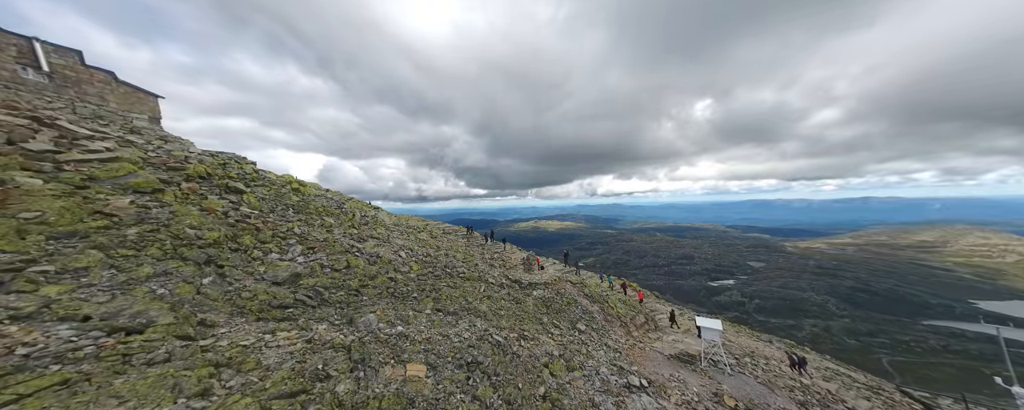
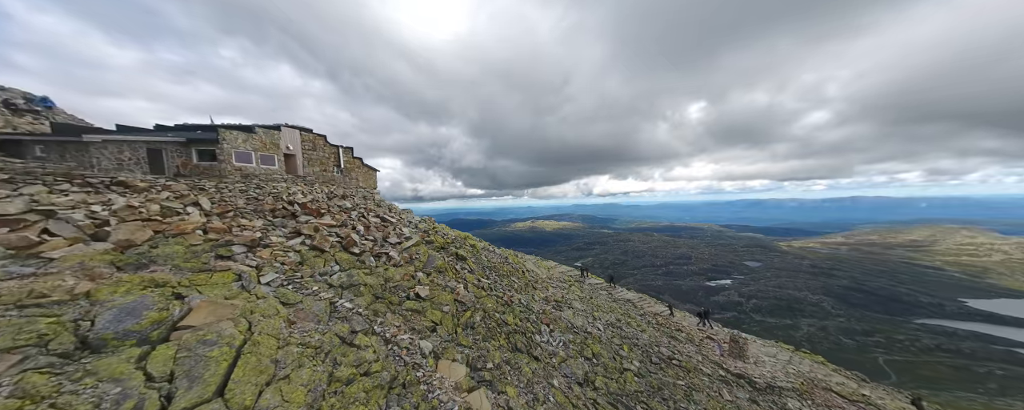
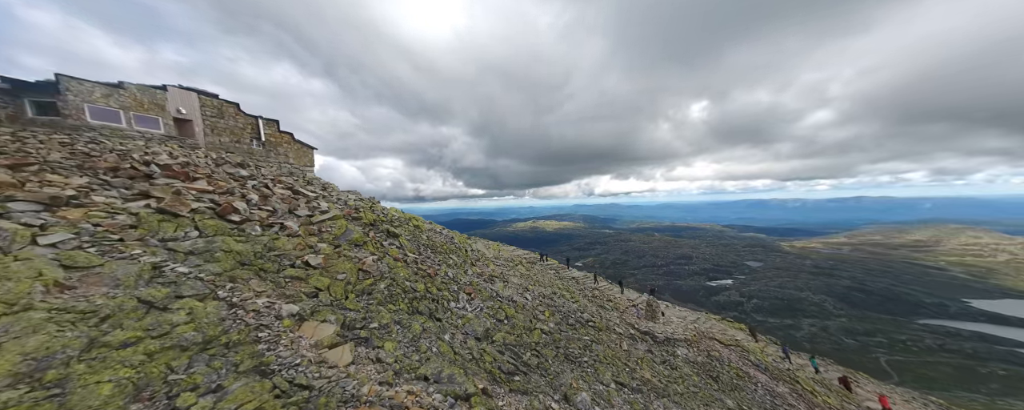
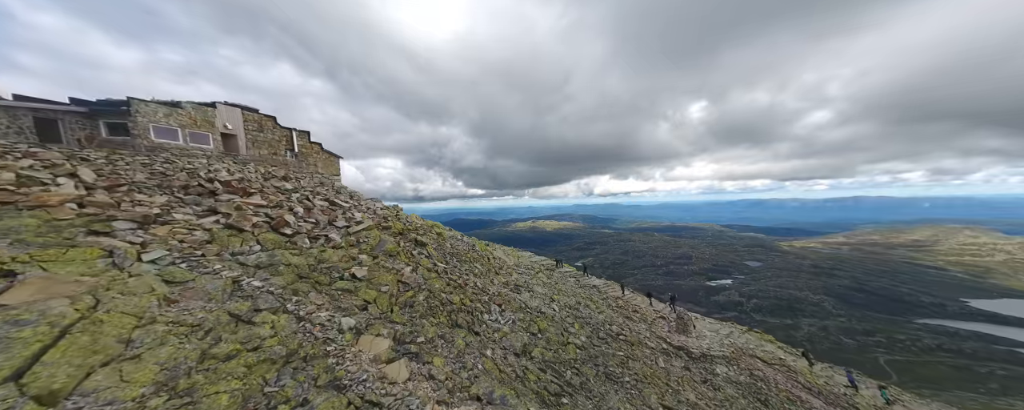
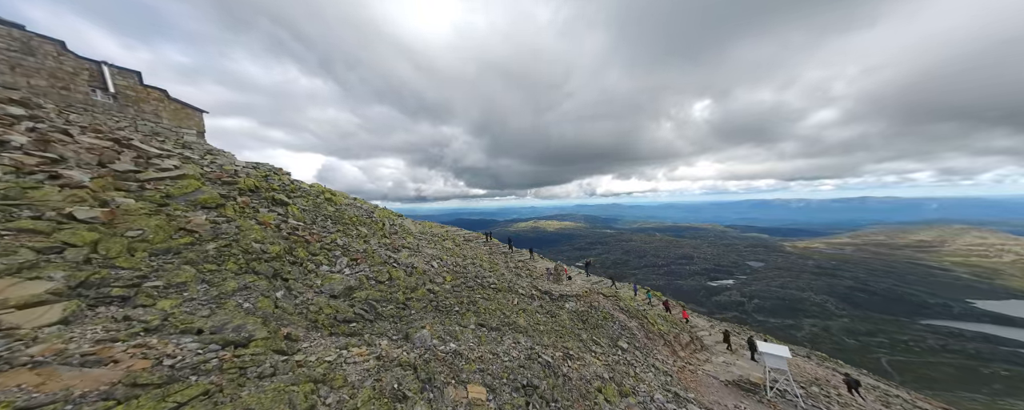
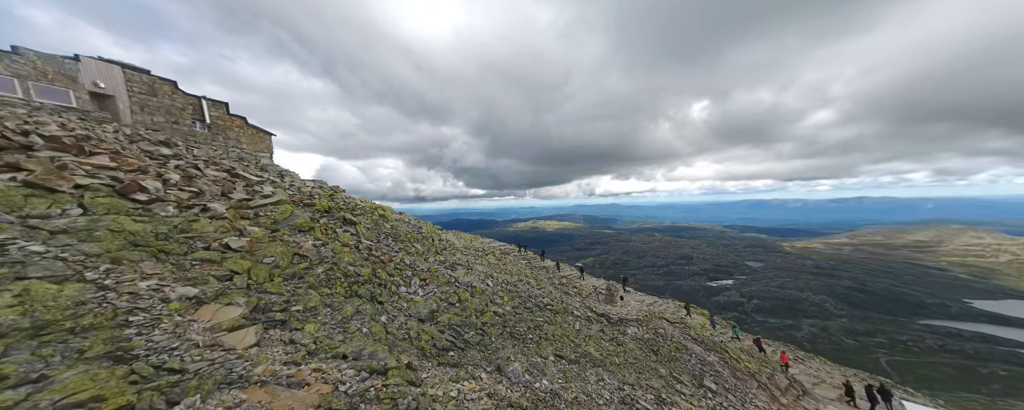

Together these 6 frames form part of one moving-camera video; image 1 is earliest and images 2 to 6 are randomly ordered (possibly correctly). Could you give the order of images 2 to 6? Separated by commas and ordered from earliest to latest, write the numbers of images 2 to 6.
5, 6, 3, 4, 2
